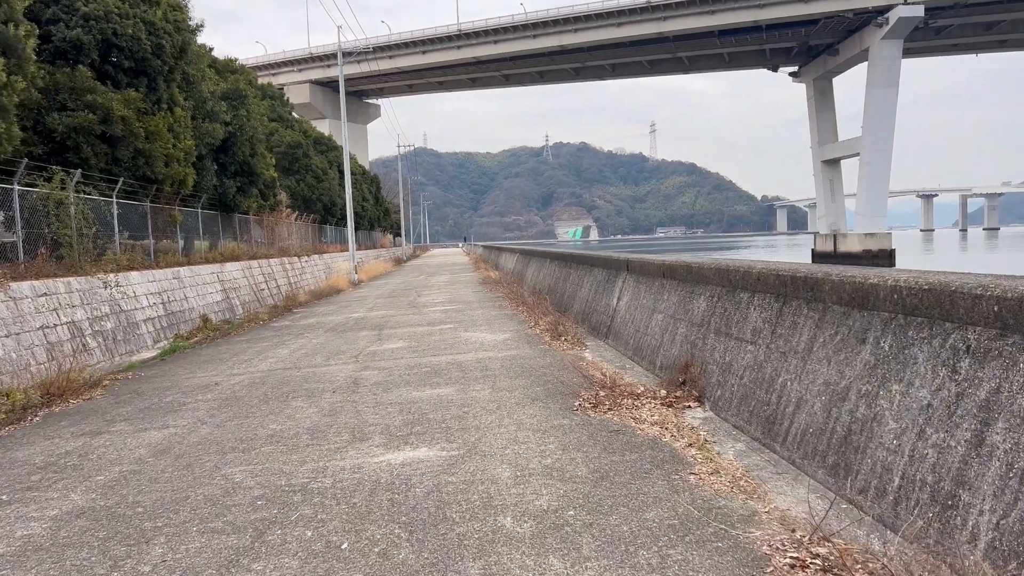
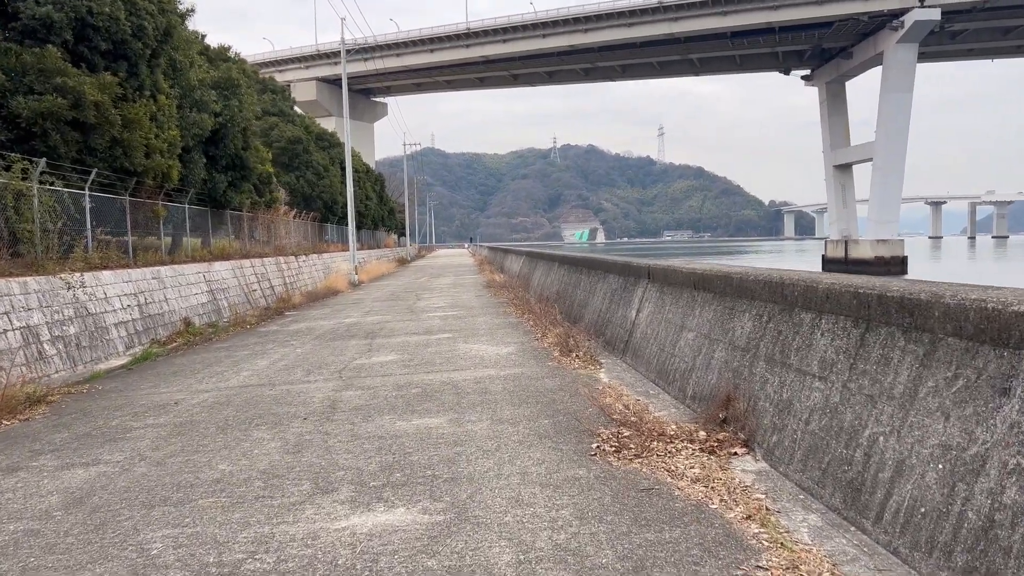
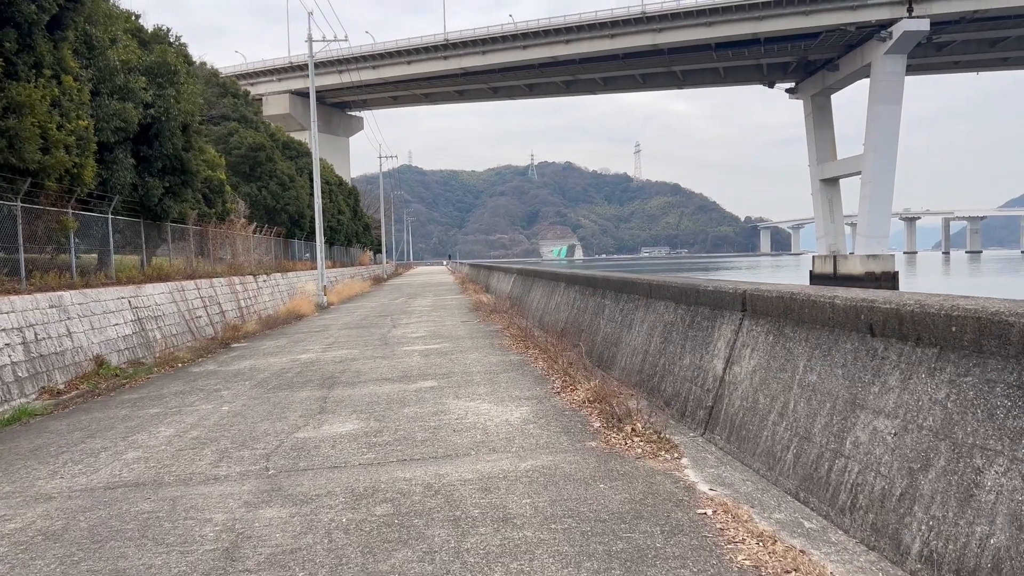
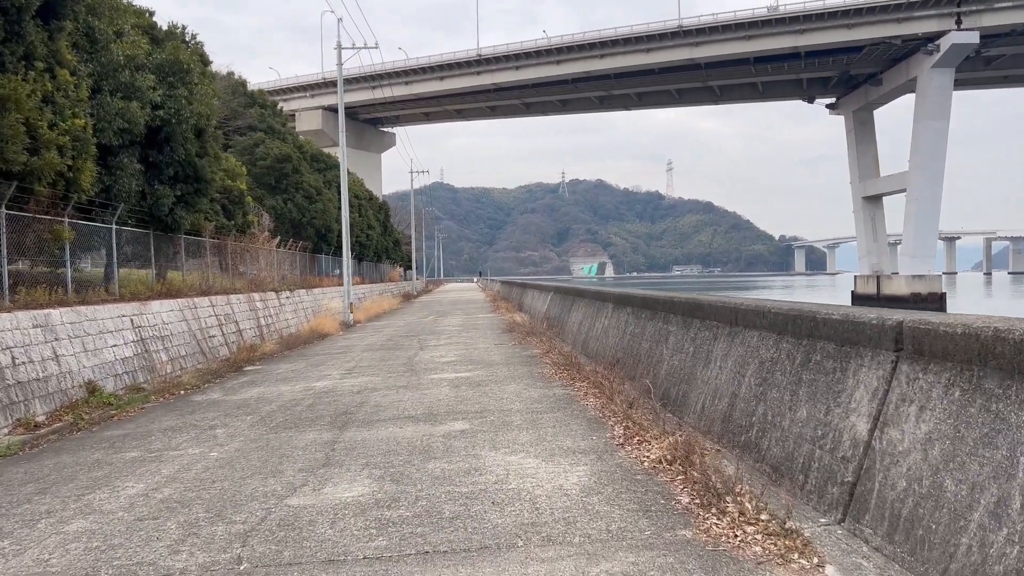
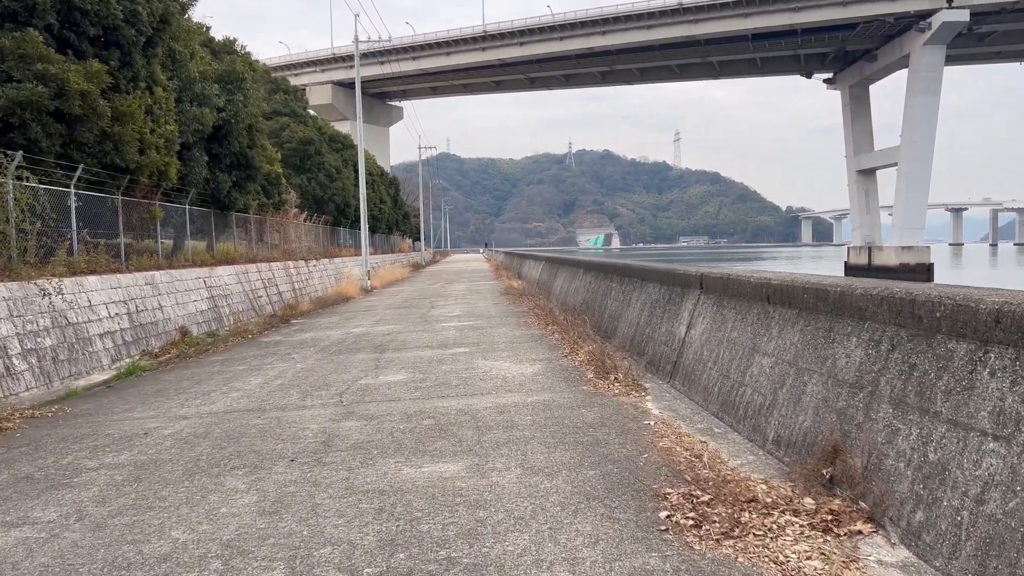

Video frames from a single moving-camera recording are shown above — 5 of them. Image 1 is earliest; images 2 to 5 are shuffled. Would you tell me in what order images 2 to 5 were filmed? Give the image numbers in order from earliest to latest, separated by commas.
2, 5, 3, 4
